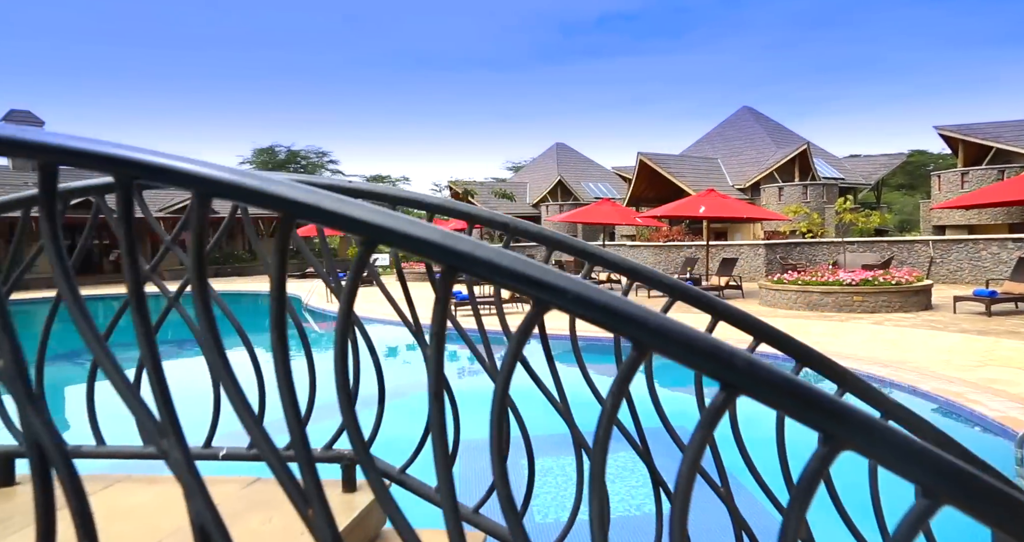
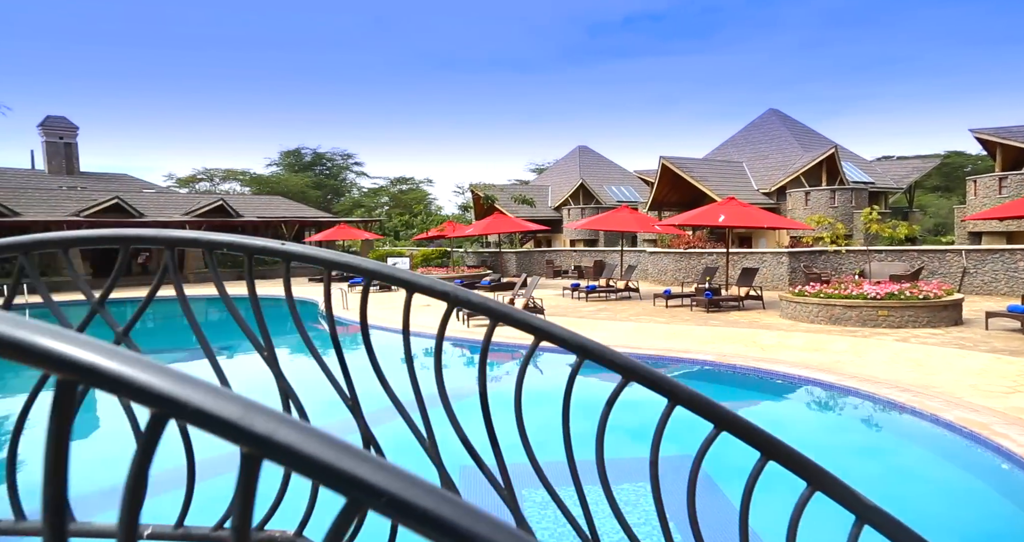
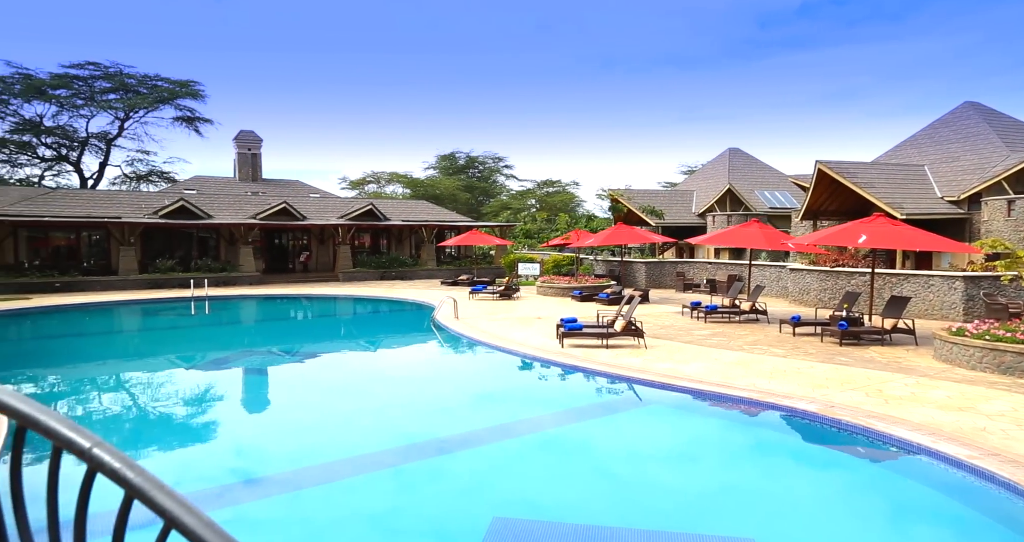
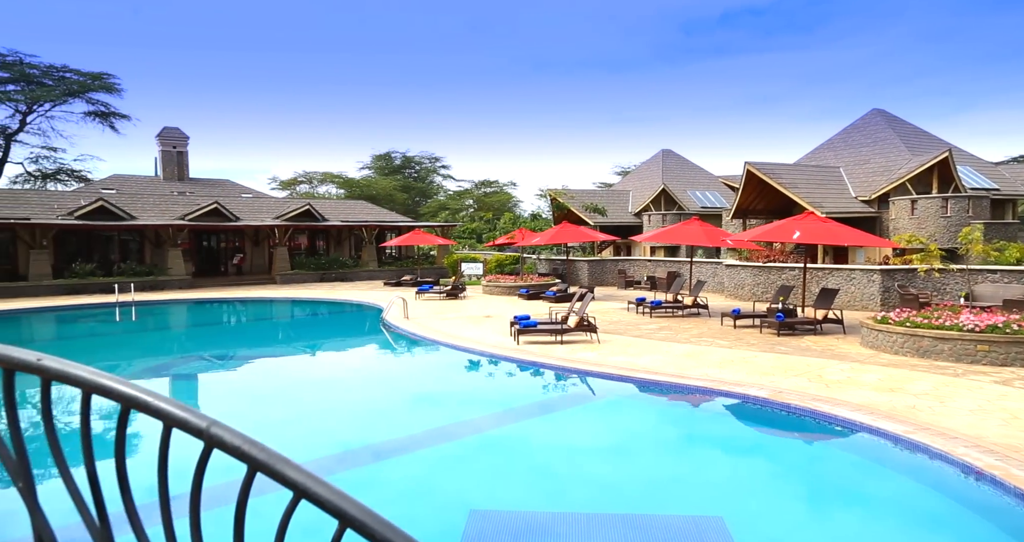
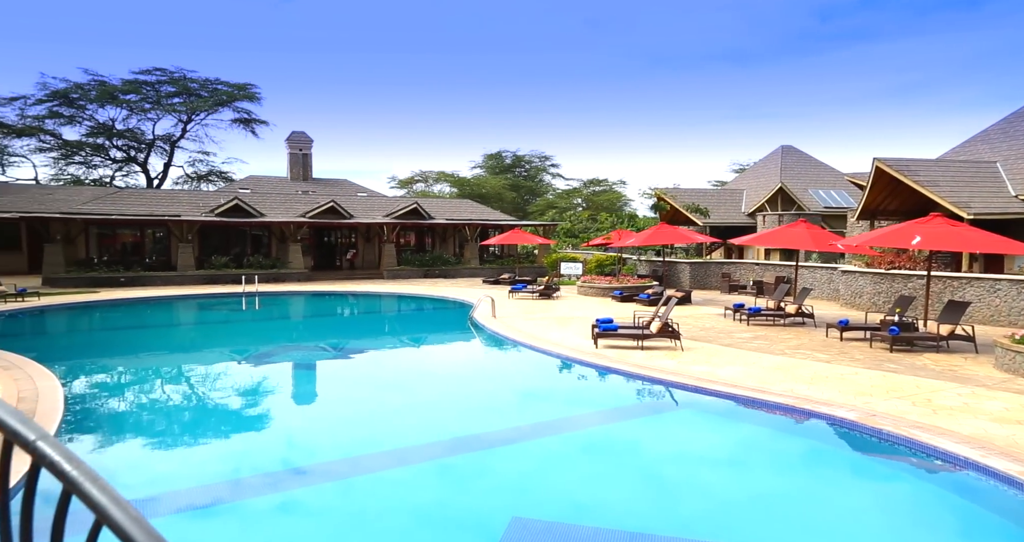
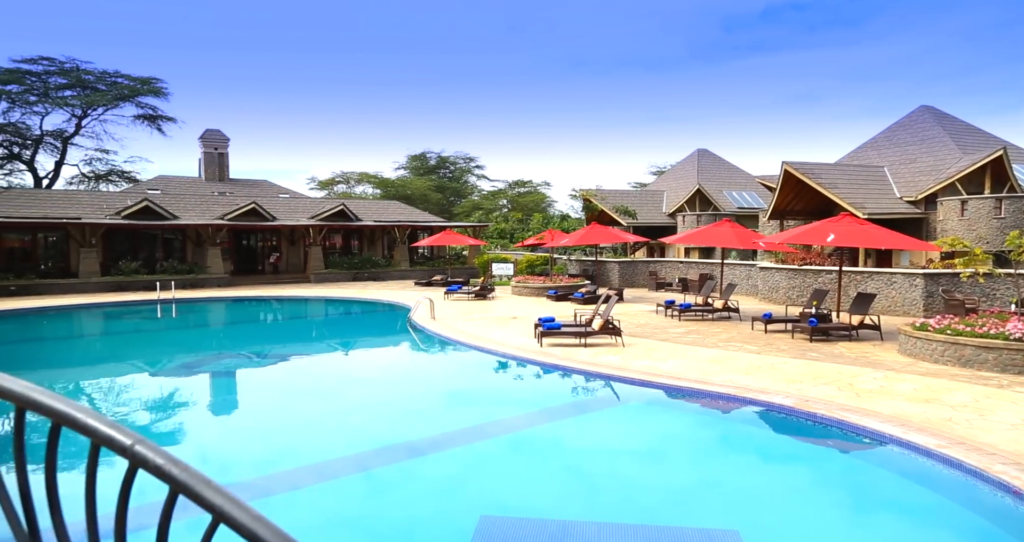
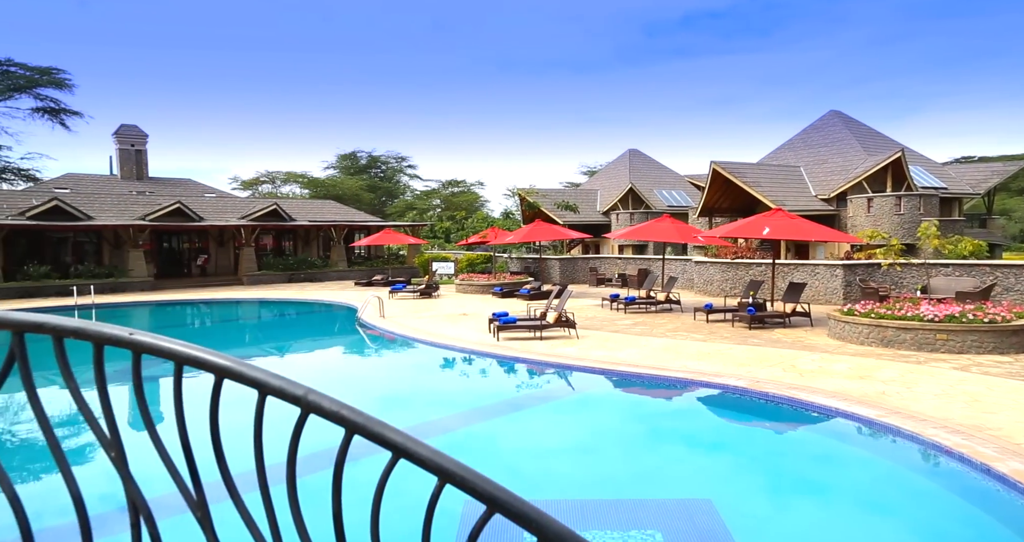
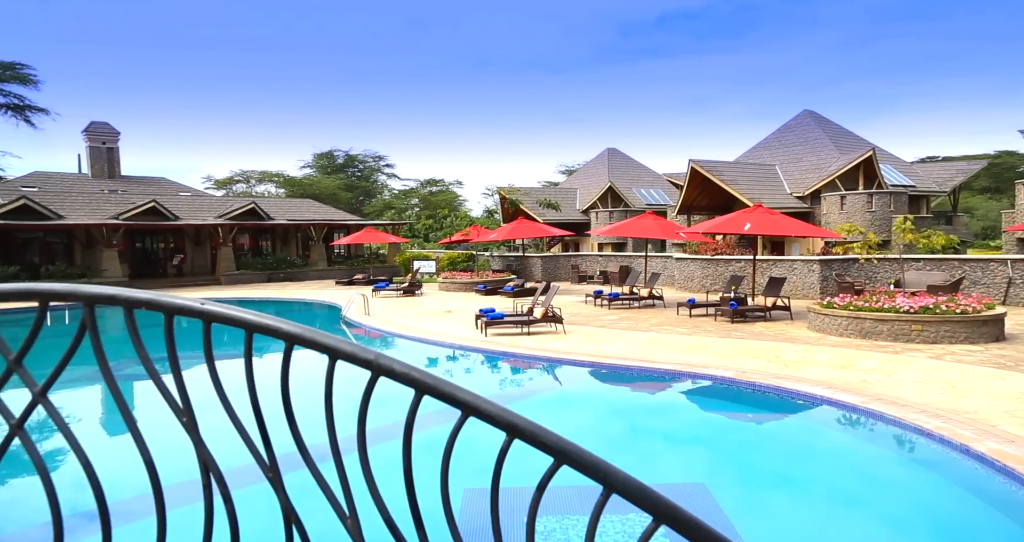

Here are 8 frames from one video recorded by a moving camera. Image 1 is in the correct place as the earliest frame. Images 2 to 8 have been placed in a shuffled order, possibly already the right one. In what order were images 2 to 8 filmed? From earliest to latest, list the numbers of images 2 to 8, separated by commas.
2, 8, 7, 4, 6, 3, 5
